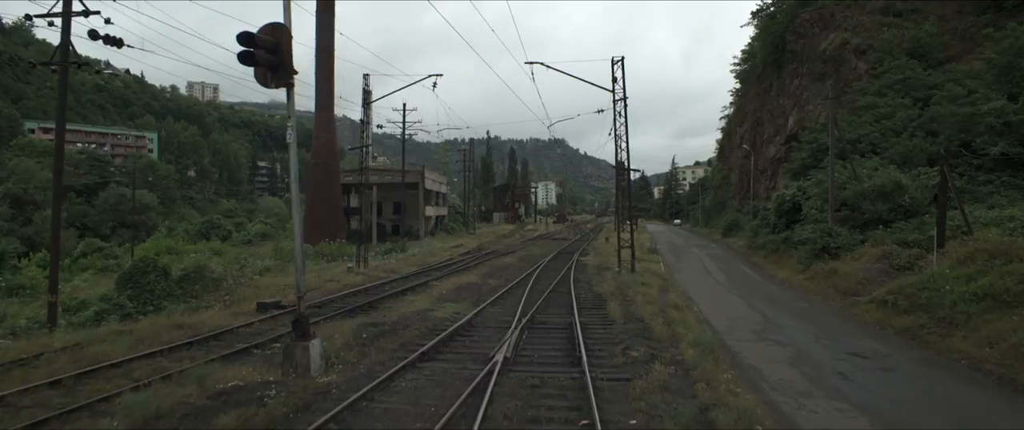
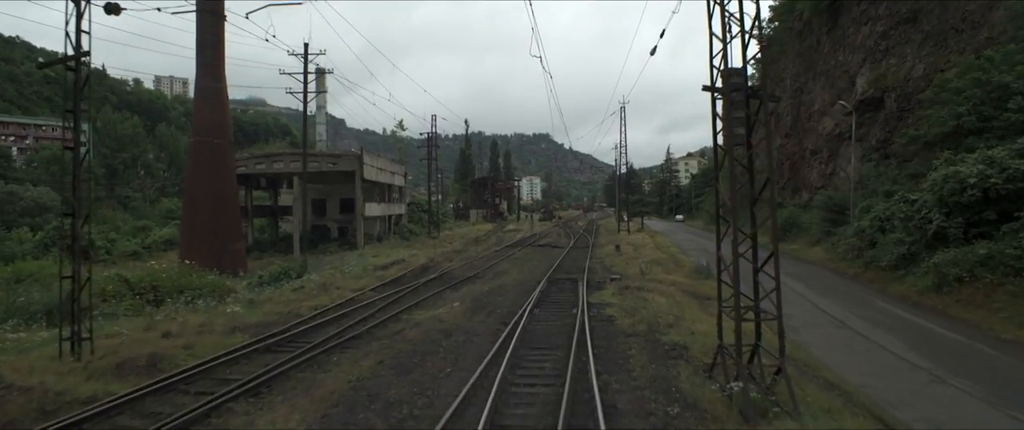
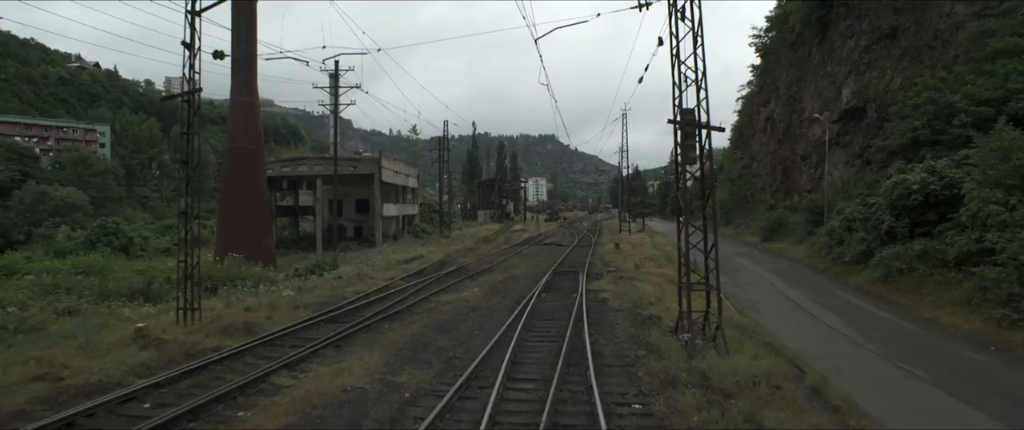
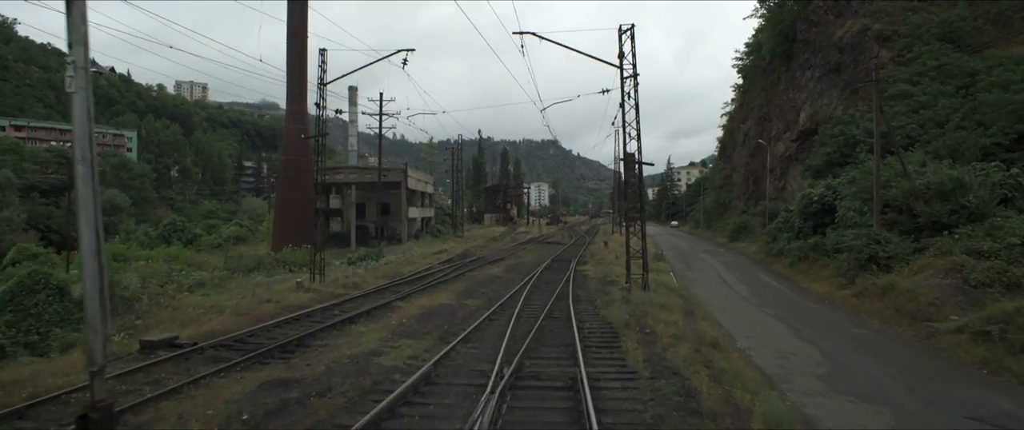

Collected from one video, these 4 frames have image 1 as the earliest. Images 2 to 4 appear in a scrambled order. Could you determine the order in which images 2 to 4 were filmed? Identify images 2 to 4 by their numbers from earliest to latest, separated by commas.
4, 3, 2
